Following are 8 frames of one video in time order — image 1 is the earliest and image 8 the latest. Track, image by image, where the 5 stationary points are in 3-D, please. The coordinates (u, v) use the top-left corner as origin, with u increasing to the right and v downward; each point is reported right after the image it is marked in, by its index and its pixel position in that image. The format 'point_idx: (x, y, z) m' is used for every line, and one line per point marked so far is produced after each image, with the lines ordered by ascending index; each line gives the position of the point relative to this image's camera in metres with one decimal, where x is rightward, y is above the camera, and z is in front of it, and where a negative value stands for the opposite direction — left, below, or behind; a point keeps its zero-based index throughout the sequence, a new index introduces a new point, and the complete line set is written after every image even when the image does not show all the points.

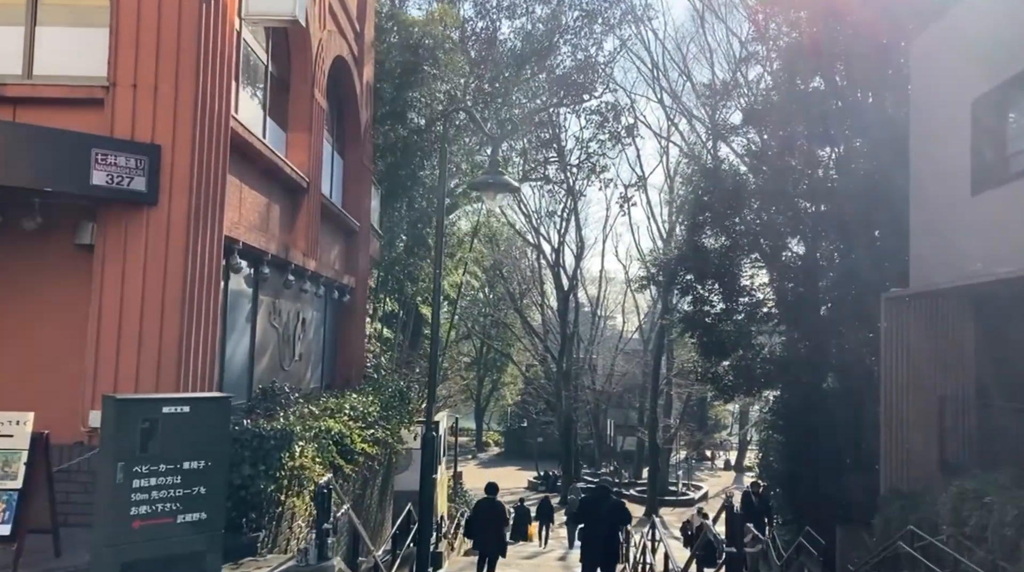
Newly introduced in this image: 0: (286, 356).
0: (-2.3, -0.7, +10.2) m
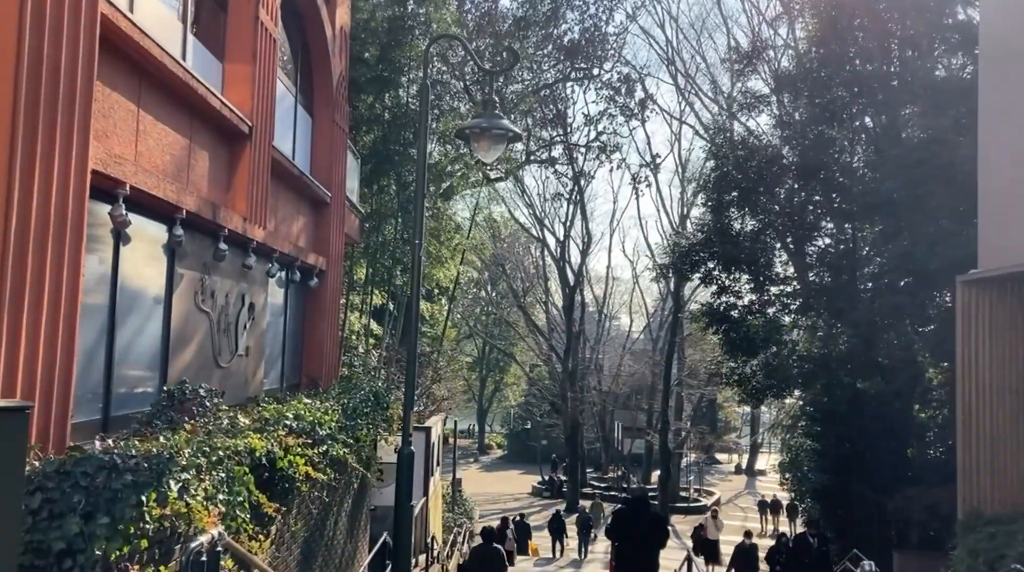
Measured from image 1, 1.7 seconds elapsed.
0: (-2.3, -0.5, +8.1) m
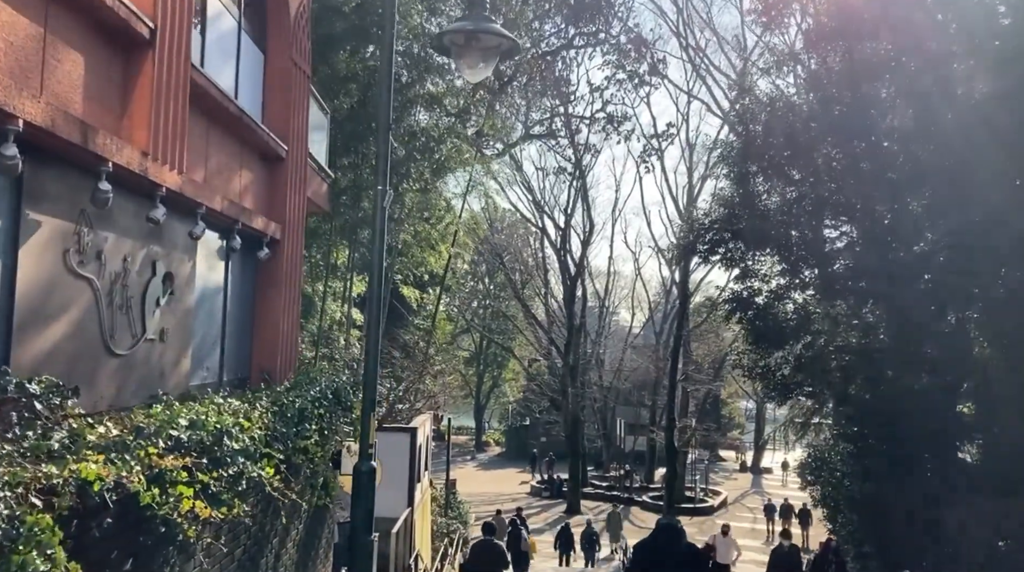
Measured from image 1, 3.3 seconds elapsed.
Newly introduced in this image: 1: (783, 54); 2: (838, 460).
0: (-2.4, -0.3, +6.1) m
1: (+4.5, +3.8, +16.6) m
2: (+5.2, -2.8, +16.1) m
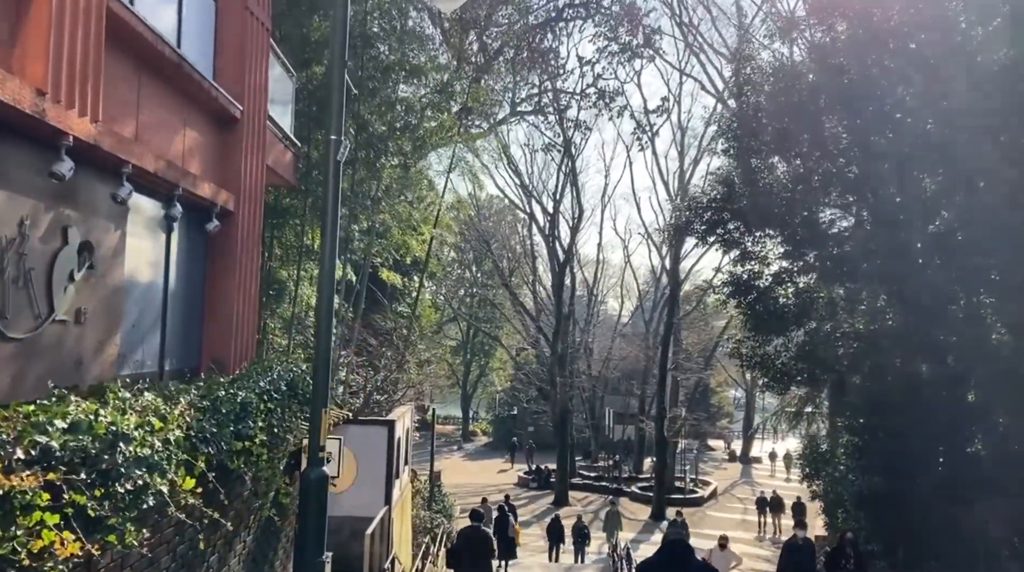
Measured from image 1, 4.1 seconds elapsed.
0: (-2.5, -0.1, +5.1) m
1: (+4.2, +4.1, +15.6) m
2: (+5.0, -2.5, +15.2) m
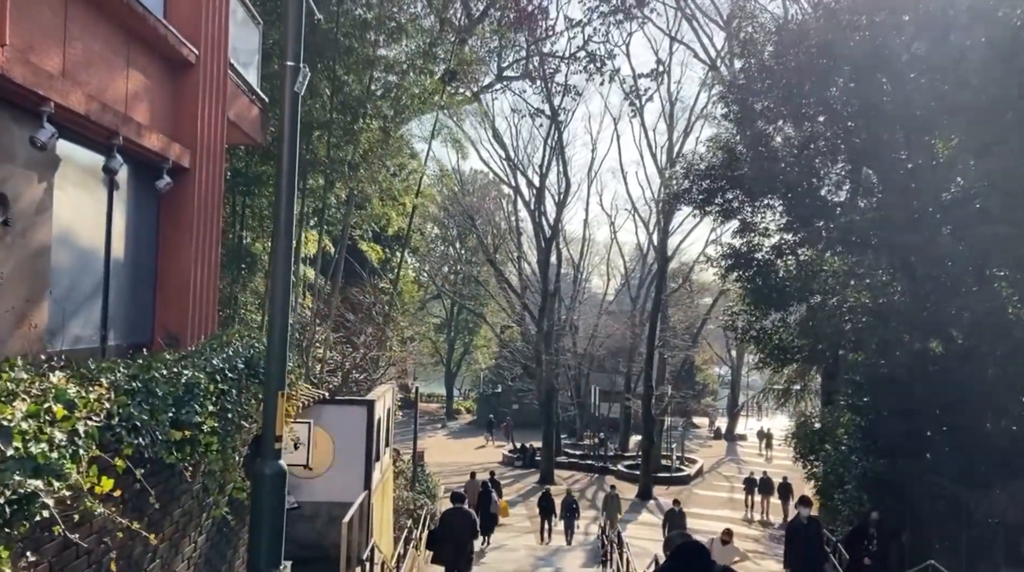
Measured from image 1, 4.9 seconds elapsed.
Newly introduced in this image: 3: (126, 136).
0: (-2.5, +0.1, +4.2) m
1: (+4.1, +4.5, +14.8) m
2: (+4.8, -2.1, +14.5) m
3: (-2.5, +1.0, +6.6) m
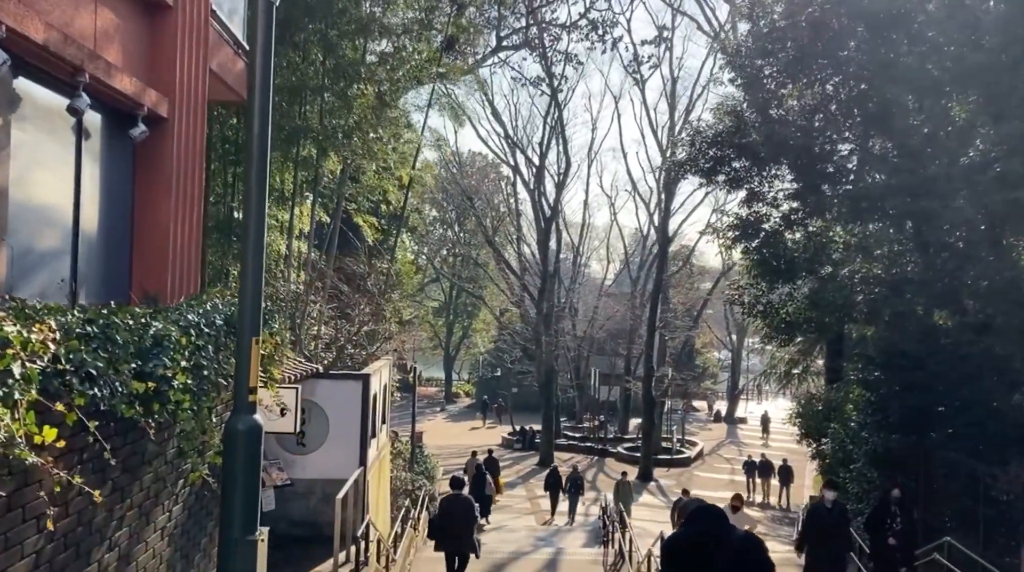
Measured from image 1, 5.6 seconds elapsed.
0: (-2.5, +0.3, +3.8) m
1: (+4.0, +4.9, +14.2) m
2: (+4.8, -1.7, +14.1) m
3: (-2.5, +1.2, +6.2) m
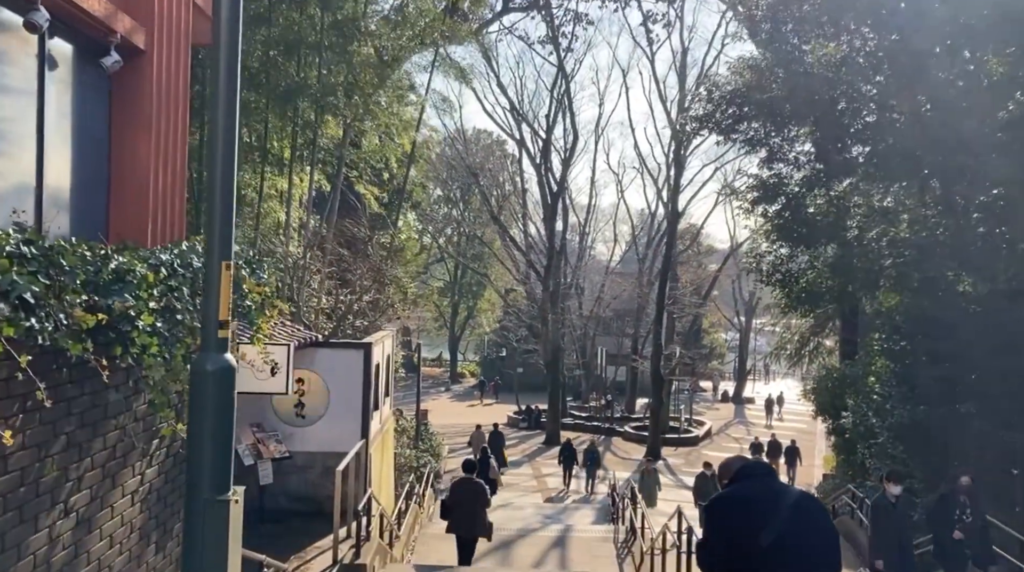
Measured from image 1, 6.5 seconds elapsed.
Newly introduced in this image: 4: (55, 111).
0: (-2.4, +0.6, +3.2) m
1: (+4.2, +5.4, +13.5) m
2: (+4.9, -1.3, +13.5) m
3: (-2.5, +1.6, +5.6) m
4: (-2.7, +1.0, +6.1) m
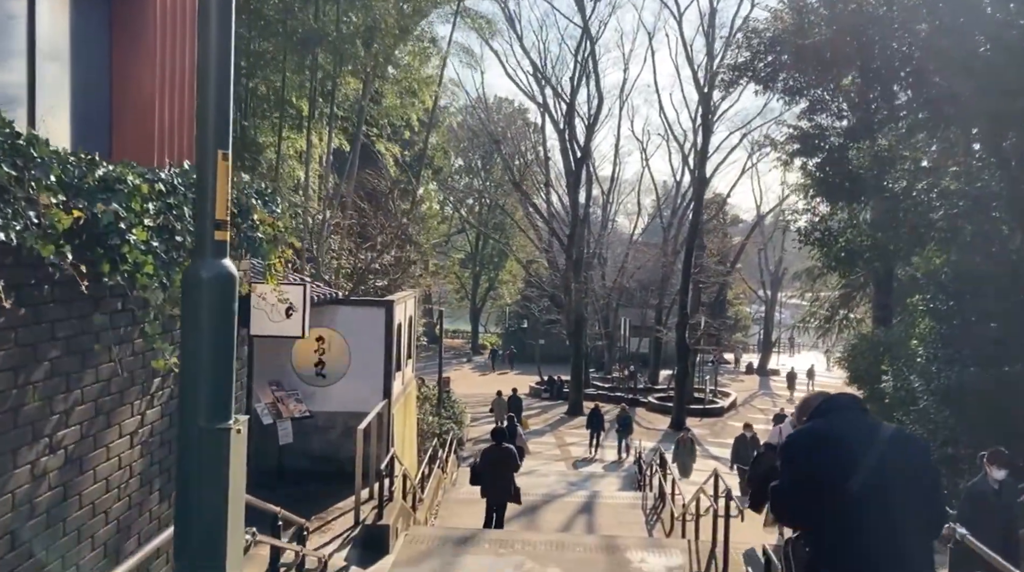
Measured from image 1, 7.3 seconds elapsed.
0: (-2.3, +0.9, +2.8) m
1: (+4.5, +5.9, +12.8) m
2: (+5.3, -0.7, +12.9) m
3: (-2.3, +1.9, +5.1) m
4: (-2.5, +1.4, +5.6) m
